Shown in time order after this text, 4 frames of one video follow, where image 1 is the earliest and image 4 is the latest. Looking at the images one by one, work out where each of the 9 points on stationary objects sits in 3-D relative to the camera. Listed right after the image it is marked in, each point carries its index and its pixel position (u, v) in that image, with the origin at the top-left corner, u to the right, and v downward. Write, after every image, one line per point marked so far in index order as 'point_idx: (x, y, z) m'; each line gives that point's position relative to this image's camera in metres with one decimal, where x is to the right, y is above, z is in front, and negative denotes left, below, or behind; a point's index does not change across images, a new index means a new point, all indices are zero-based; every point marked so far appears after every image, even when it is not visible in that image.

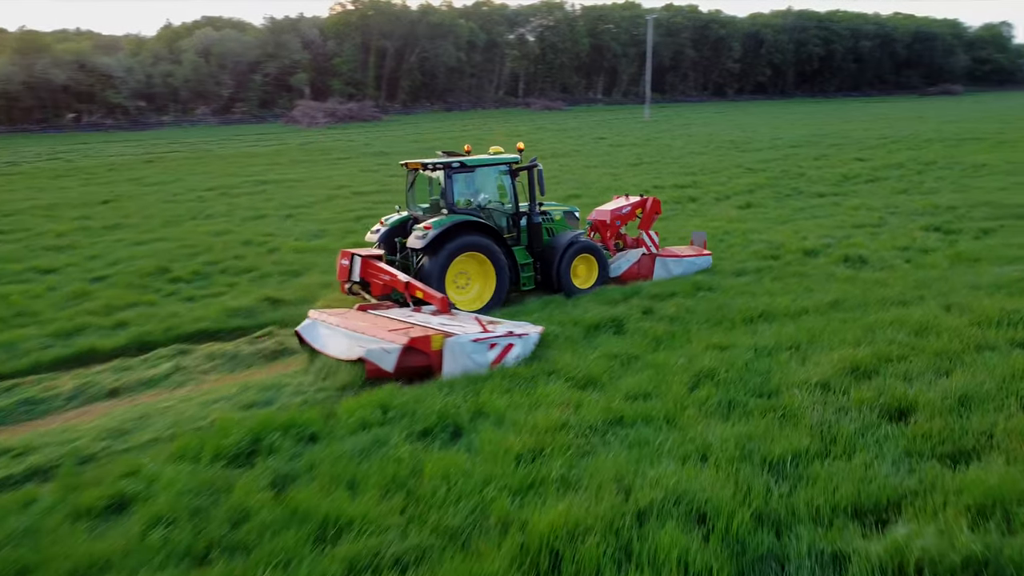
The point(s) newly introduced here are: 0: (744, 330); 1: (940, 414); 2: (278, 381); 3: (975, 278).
0: (+1.6, -0.3, +5.6) m
1: (+2.0, -0.6, +3.7) m
2: (-1.6, -0.7, +5.6) m
3: (+4.0, +0.1, +7.0) m
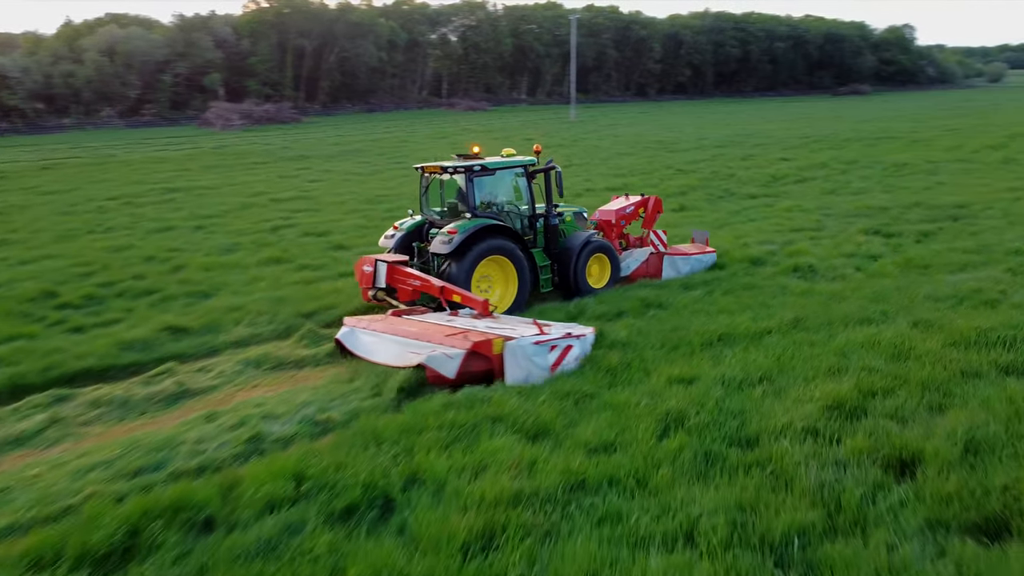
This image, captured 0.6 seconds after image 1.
0: (+1.2, -0.4, +5.1) m
1: (+1.8, -0.7, +3.2) m
2: (-2.0, -0.9, +4.7) m
3: (+3.5, 0.0, +6.6) m
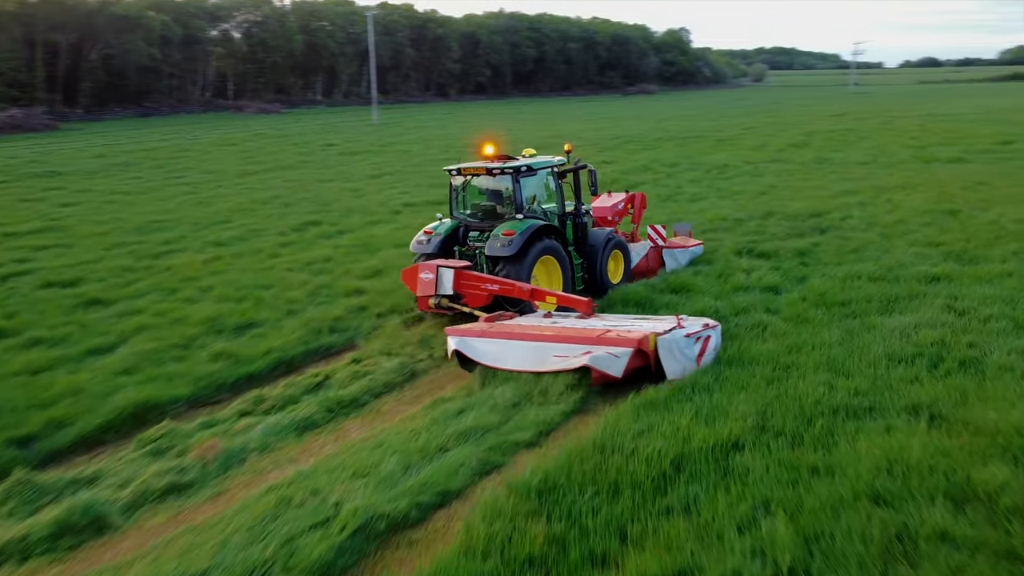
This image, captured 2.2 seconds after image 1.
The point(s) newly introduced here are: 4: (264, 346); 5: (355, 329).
0: (+0.7, -0.9, +3.3) m
1: (+1.6, -1.2, +1.5) m
2: (-2.4, -1.6, +2.1) m
3: (+2.4, -0.4, +5.3) m
4: (-2.1, -0.5, +6.8) m
5: (-1.5, -0.4, +7.3) m
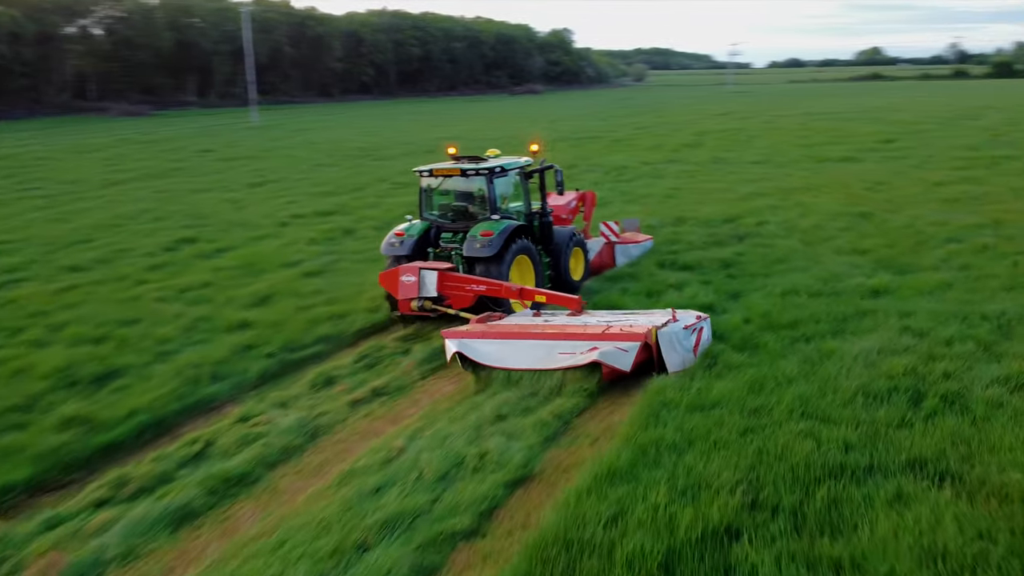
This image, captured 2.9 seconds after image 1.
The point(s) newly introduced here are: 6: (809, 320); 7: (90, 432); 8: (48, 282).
0: (+0.5, -1.1, +2.5) m
1: (+1.7, -1.3, +0.9) m
2: (-2.3, -1.9, +1.0) m
3: (+2.0, -0.5, +4.8) m
4: (-2.7, -0.8, +5.6) m
5: (-2.1, -0.7, +6.3) m
6: (+2.2, -0.2, +6.0) m
7: (-2.8, -0.9, +5.2) m
8: (-5.8, +0.1, +9.9) m
